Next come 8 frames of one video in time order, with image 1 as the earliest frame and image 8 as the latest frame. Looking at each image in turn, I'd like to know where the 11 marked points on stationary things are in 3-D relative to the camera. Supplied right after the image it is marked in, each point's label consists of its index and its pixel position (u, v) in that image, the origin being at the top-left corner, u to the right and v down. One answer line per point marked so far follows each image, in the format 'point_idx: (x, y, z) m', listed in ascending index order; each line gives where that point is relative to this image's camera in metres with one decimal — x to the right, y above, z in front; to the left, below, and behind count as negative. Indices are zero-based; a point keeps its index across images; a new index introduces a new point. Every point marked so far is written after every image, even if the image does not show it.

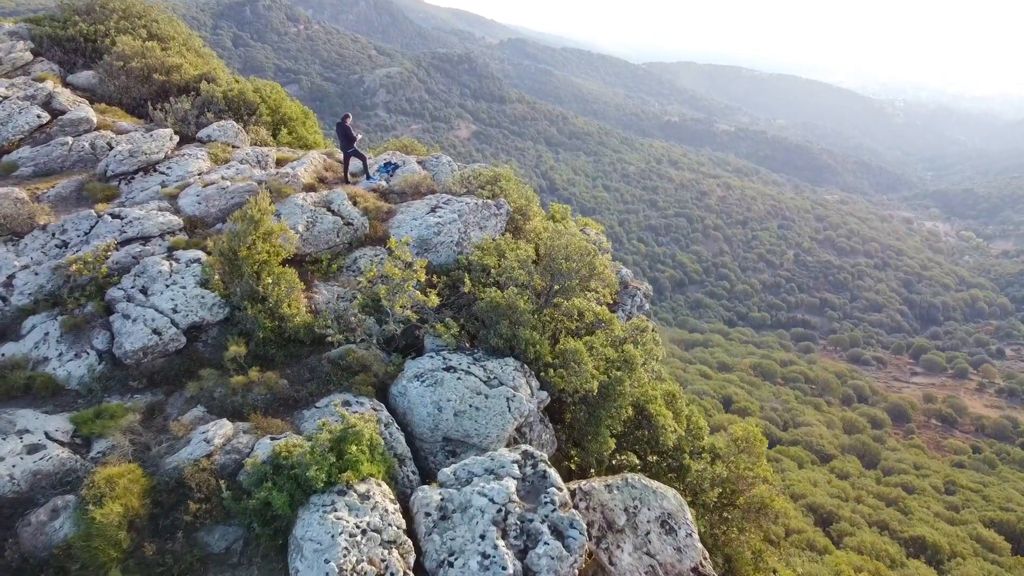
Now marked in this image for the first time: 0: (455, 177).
0: (-1.3, +2.4, +17.6) m
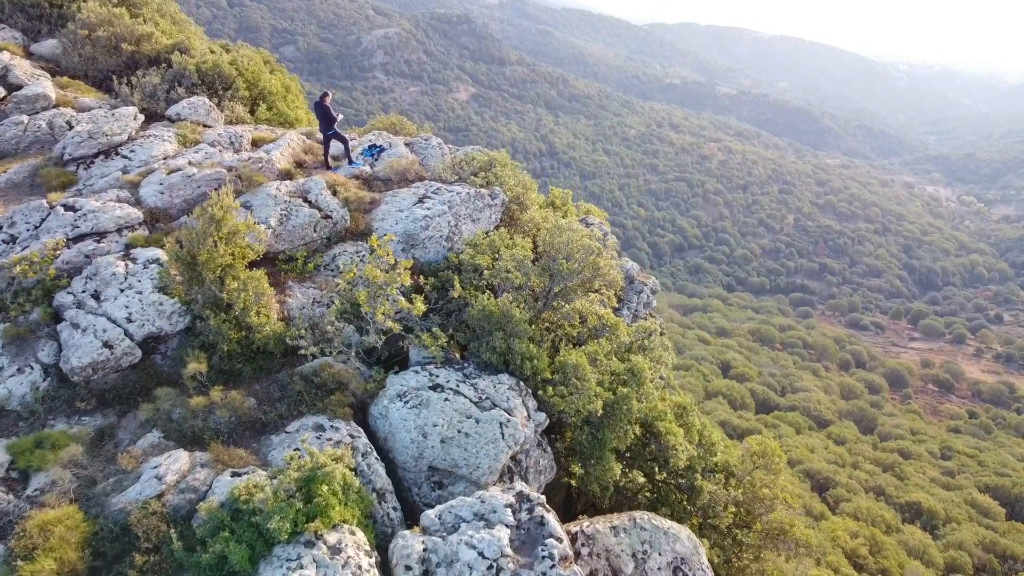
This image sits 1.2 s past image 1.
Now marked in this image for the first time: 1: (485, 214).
0: (-1.4, +2.5, +16.1) m
1: (-0.5, +1.3, +14.5) m
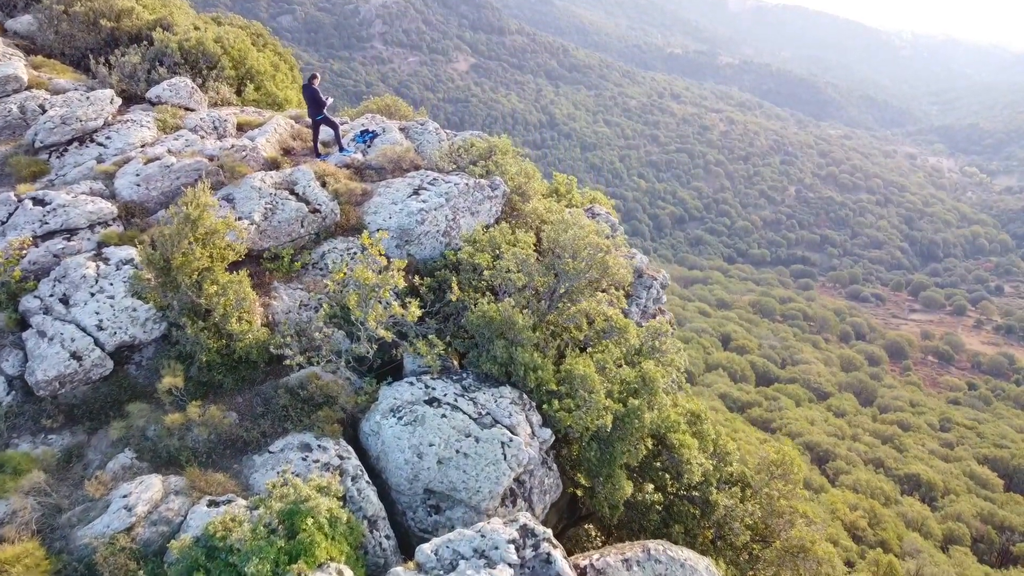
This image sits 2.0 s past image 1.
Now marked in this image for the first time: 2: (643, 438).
0: (-1.3, +2.6, +15.1) m
1: (-0.5, +1.4, +13.6) m
2: (+1.8, -2.0, +11.0) m
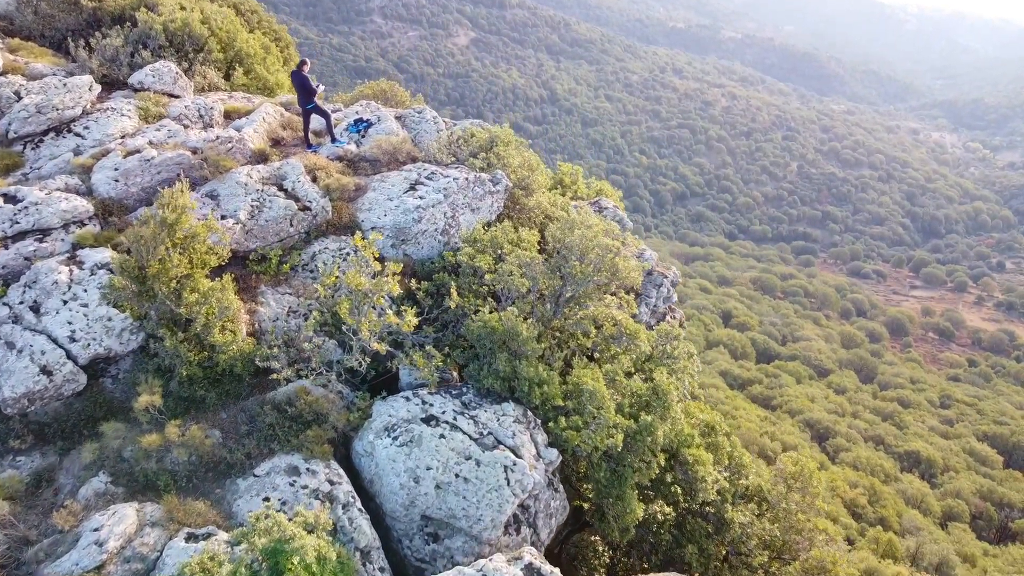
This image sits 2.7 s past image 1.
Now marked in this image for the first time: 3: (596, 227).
0: (-1.3, +2.6, +14.3) m
1: (-0.4, +1.3, +12.8) m
2: (+1.8, -2.1, +10.3) m
3: (+1.2, +0.9, +12.0) m
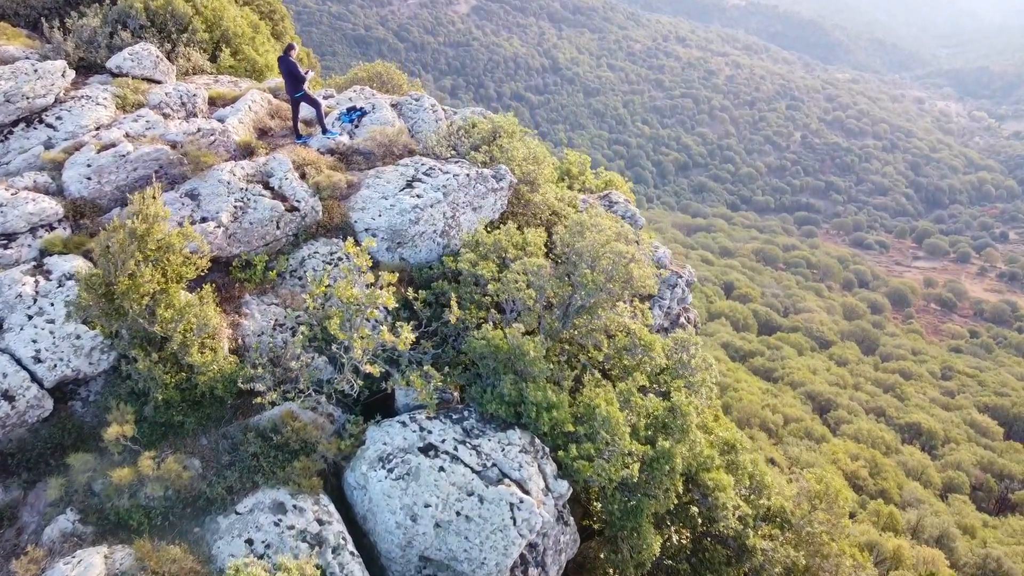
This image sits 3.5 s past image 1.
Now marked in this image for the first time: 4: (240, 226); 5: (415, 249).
0: (-1.2, +2.6, +13.3) m
1: (-0.3, +1.3, +11.9) m
2: (+1.9, -2.2, +9.5) m
3: (+1.3, +0.8, +11.0) m
4: (-3.5, +0.8, +10.5) m
5: (-1.3, +0.5, +11.1) m
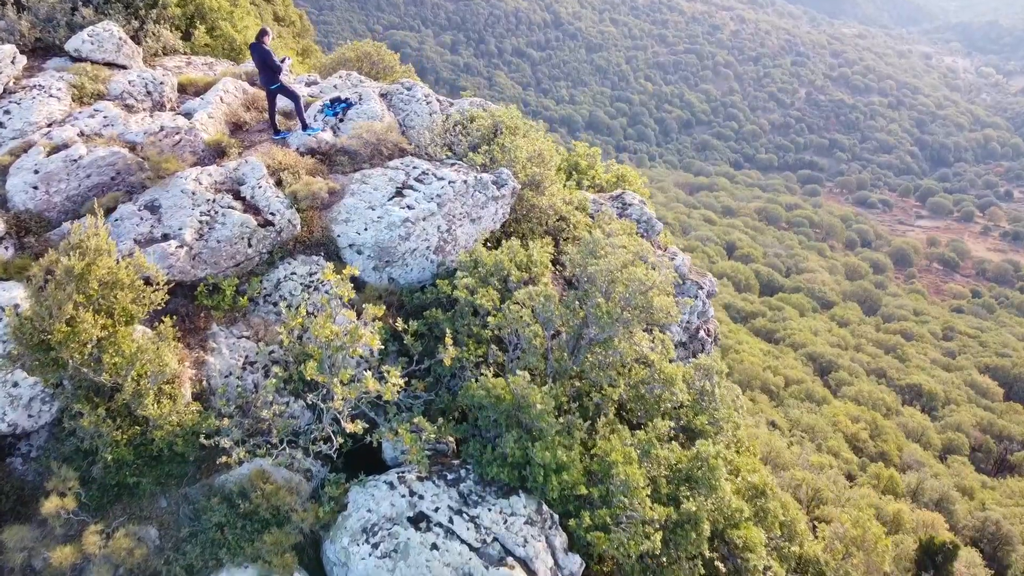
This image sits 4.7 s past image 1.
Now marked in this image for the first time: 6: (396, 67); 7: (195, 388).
0: (-1.2, +2.4, +11.9) m
1: (-0.3, +1.0, +10.6) m
2: (+1.9, -2.6, +8.3) m
3: (+1.3, +0.5, +9.7) m
4: (-3.5, +0.5, +9.2) m
5: (-1.3, +0.2, +9.8) m
6: (-2.2, +4.2, +15.6) m
7: (-3.3, -1.0, +8.4) m
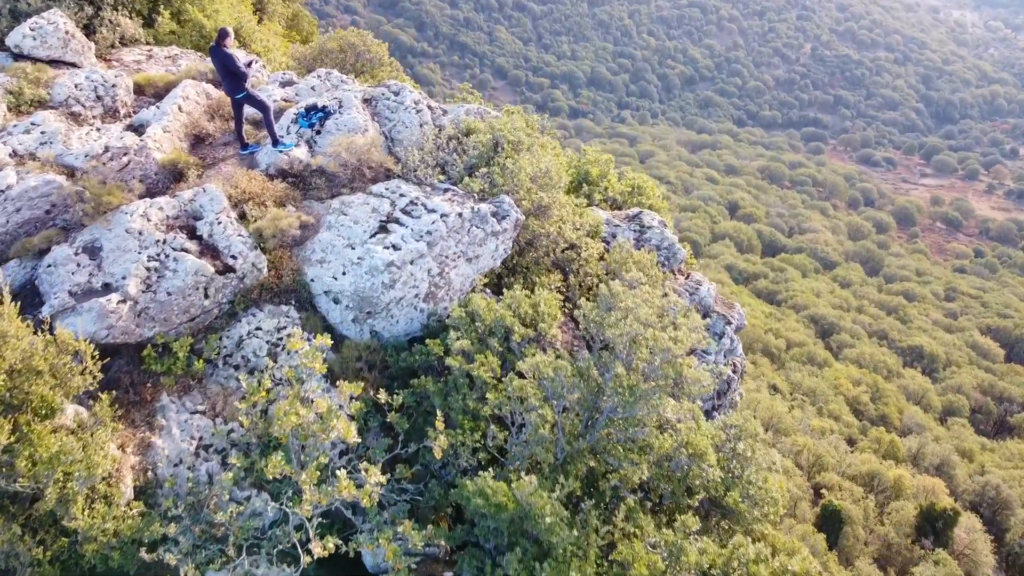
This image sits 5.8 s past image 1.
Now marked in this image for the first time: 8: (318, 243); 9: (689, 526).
0: (-1.1, +2.0, +10.4) m
1: (-0.3, +0.5, +9.1) m
2: (+1.9, -3.3, +7.1) m
3: (+1.4, -0.1, +8.3) m
4: (-3.5, -0.1, +7.8) m
5: (-1.3, -0.3, +8.4) m
6: (-2.2, +4.0, +13.9) m
7: (-3.2, -1.7, +7.0) m
8: (-2.1, +0.5, +8.8) m
9: (+1.7, -2.1, +7.6) m
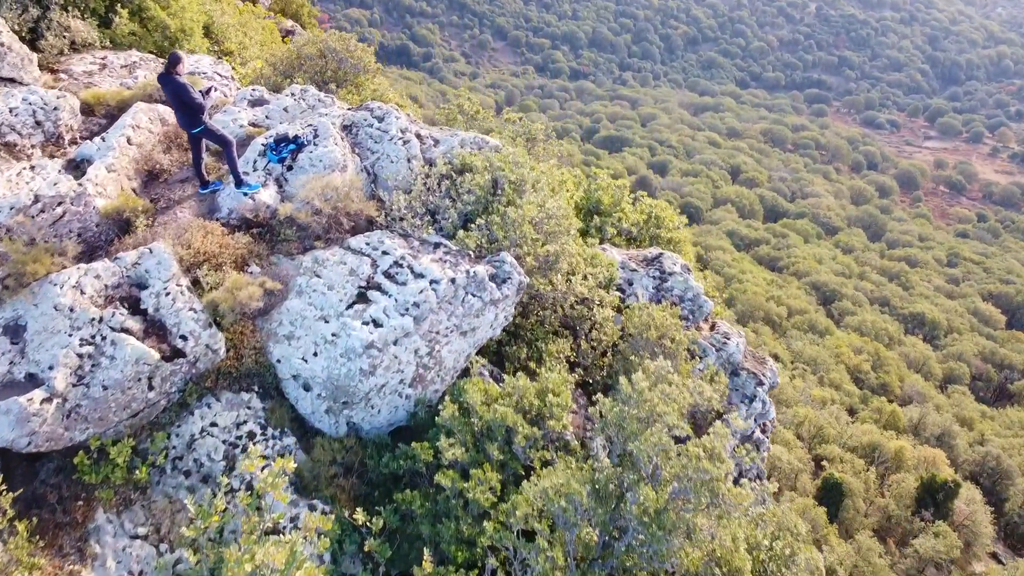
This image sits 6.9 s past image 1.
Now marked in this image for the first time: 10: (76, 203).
0: (-1.1, +1.3, +9.0) m
1: (-0.2, -0.2, +7.8) m
2: (+2.0, -4.1, +5.9) m
3: (+1.4, -0.8, +7.0) m
4: (-3.4, -0.9, +6.5) m
5: (-1.2, -1.1, +7.1) m
6: (-2.2, +3.5, +12.4) m
7: (-3.2, -2.5, +5.8) m
8: (-2.1, -0.2, +7.5) m
9: (+1.7, -2.9, +6.4) m
10: (-4.3, +0.9, +8.0) m
